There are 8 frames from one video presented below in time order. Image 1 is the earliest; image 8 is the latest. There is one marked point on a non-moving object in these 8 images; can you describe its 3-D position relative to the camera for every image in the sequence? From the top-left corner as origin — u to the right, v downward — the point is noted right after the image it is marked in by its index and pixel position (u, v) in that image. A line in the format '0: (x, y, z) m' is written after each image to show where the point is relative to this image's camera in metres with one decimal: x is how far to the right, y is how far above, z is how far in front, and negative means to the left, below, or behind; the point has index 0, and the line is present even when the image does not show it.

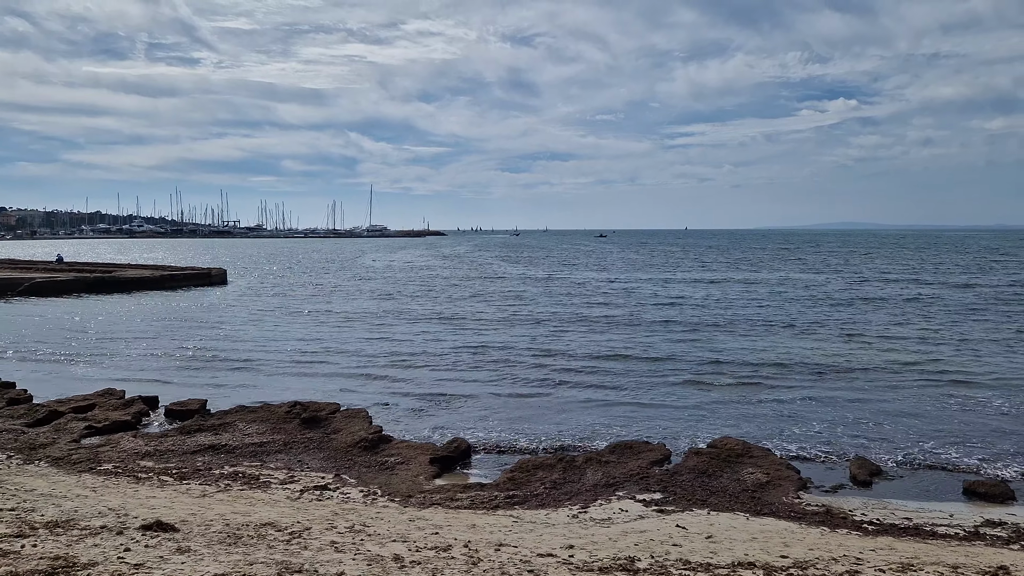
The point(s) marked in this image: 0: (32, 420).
0: (-5.9, -1.7, +10.4) m
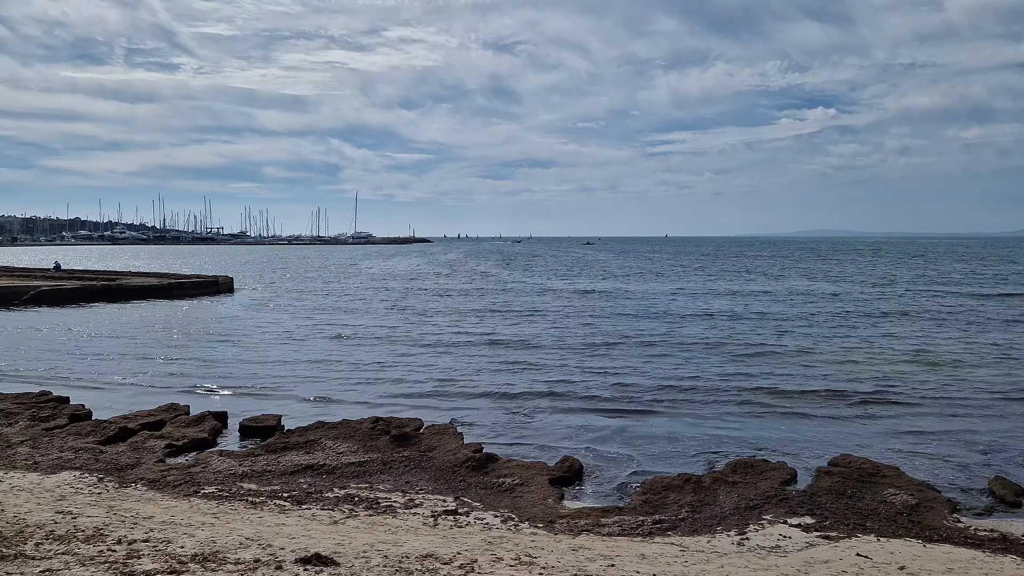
0: (-4.8, -1.8, +9.9) m
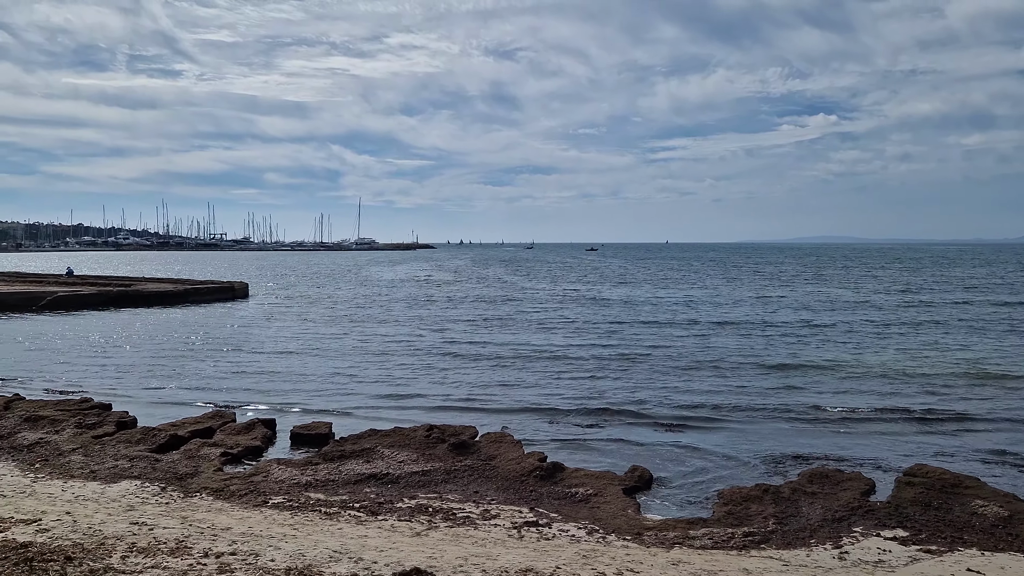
0: (-4.1, -1.9, +9.7) m
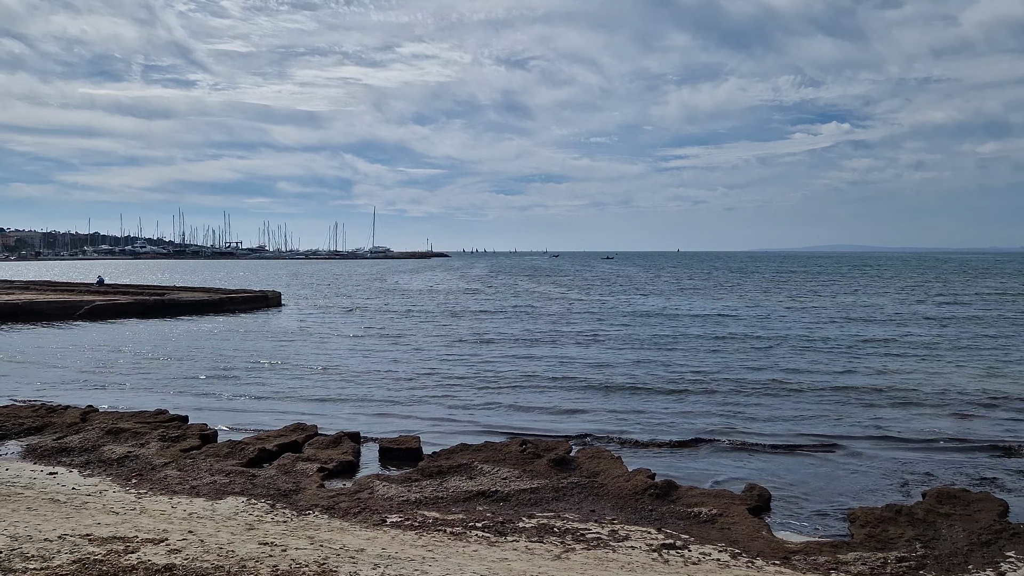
0: (-3.0, -2.0, +9.5) m
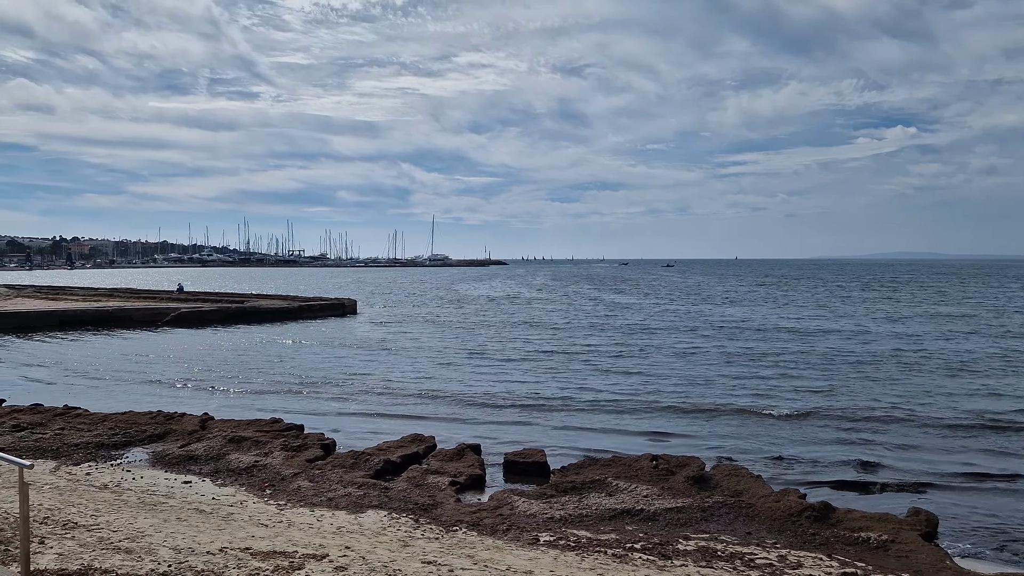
0: (-1.5, -2.1, +9.4) m
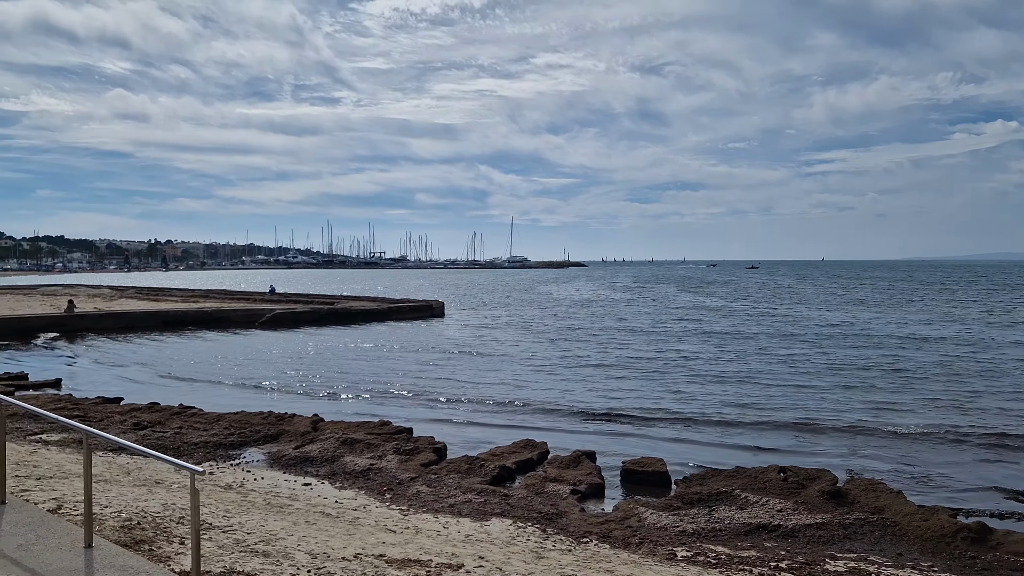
0: (-0.2, -2.1, +9.3) m
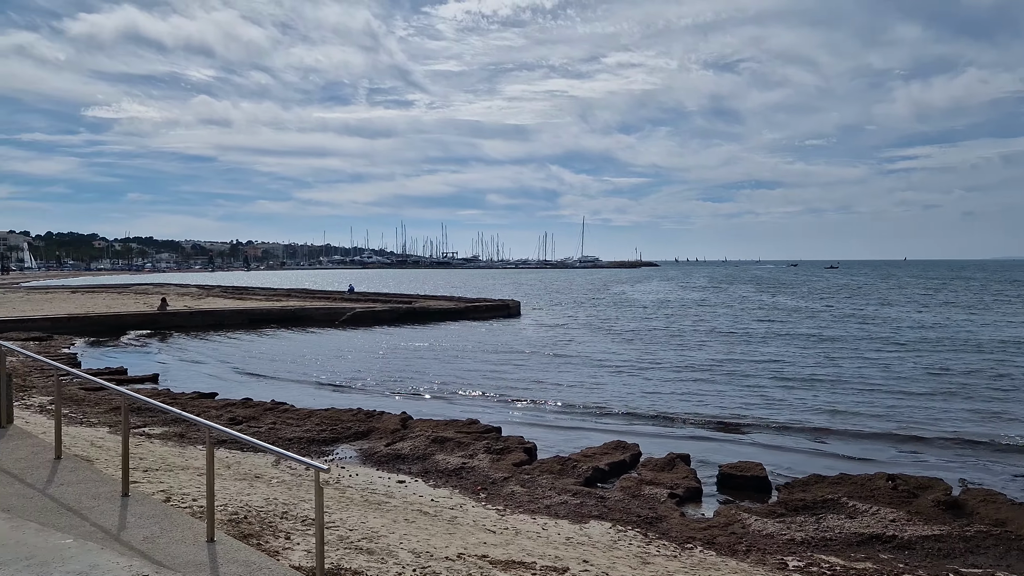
0: (+0.8, -2.1, +9.1) m
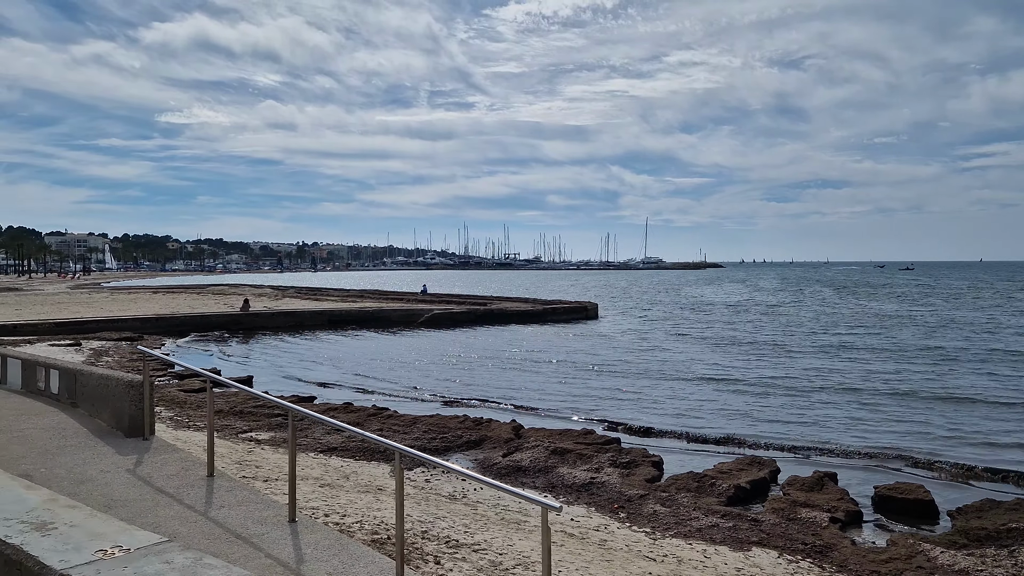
0: (+2.2, -2.2, +8.5) m
